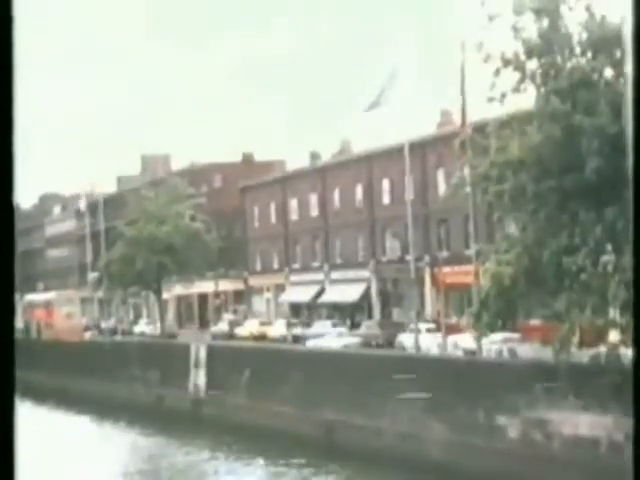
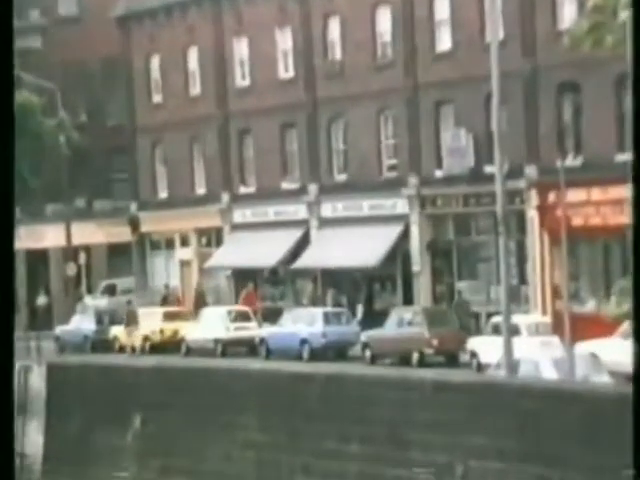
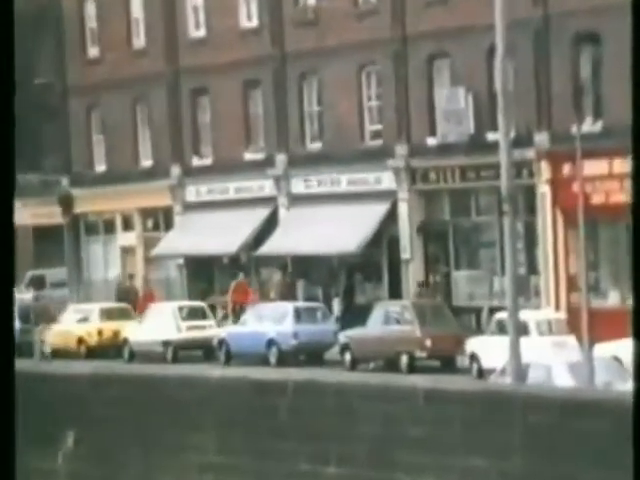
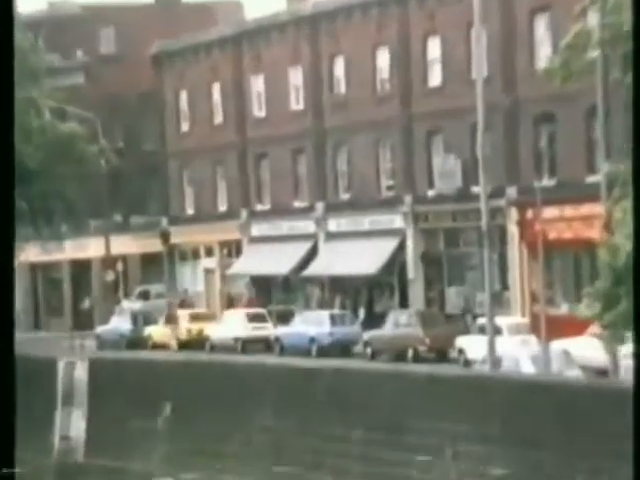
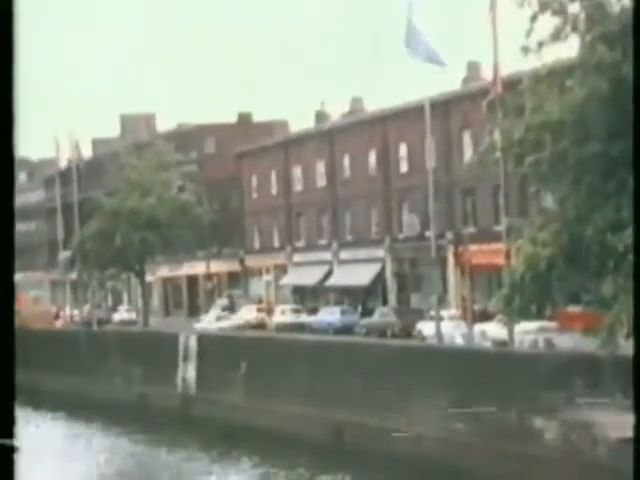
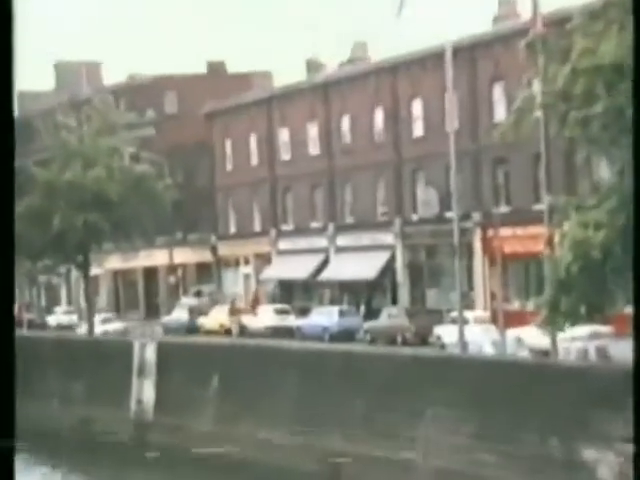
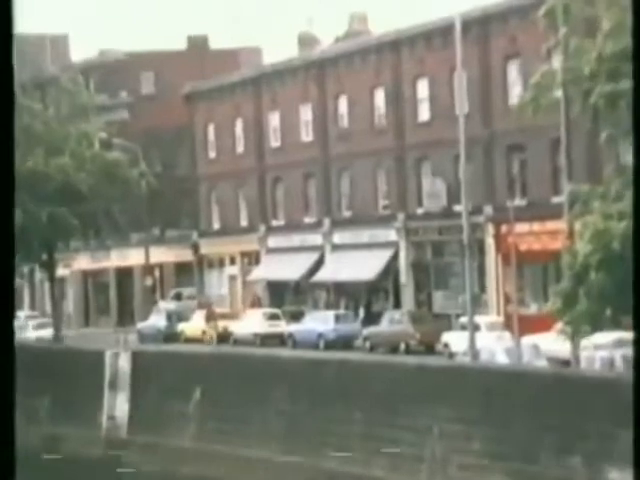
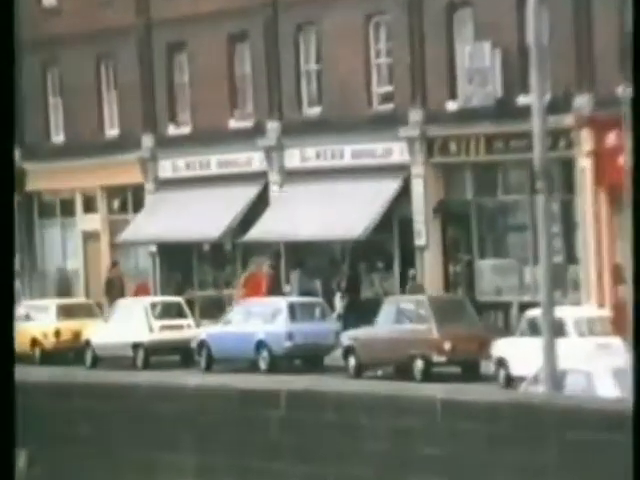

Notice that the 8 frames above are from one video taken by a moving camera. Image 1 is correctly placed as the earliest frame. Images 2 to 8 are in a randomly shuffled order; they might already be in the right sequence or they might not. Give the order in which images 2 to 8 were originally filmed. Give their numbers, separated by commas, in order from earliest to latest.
5, 6, 7, 4, 2, 3, 8
